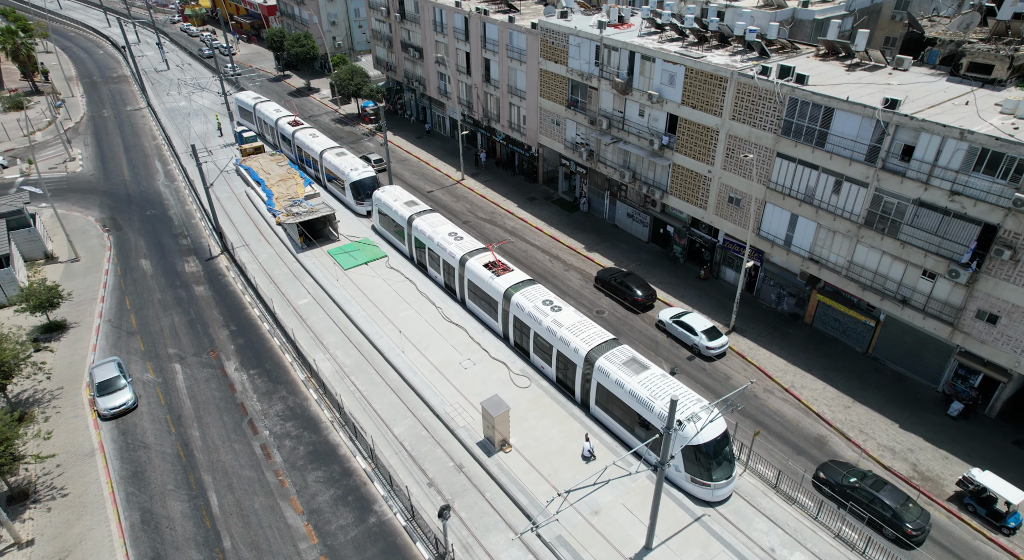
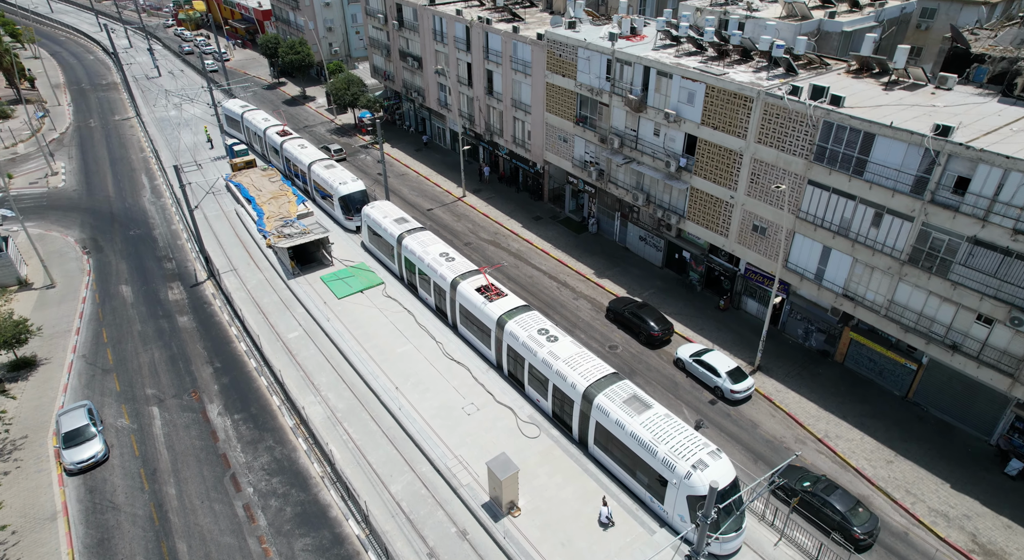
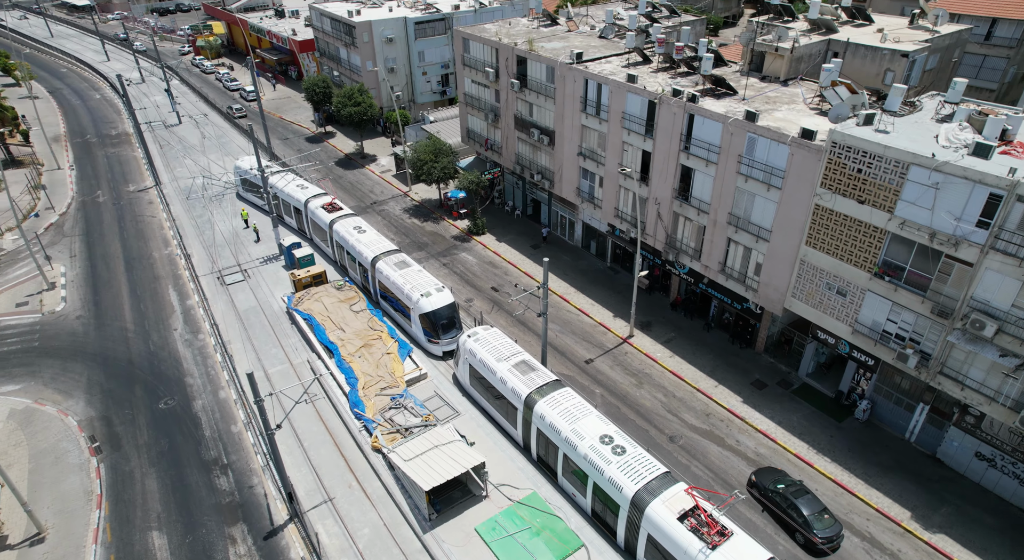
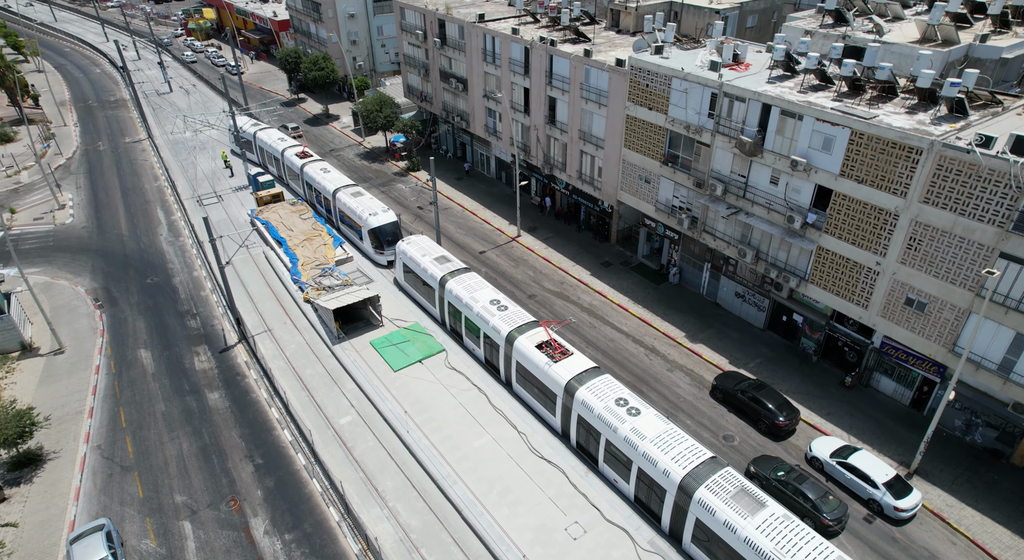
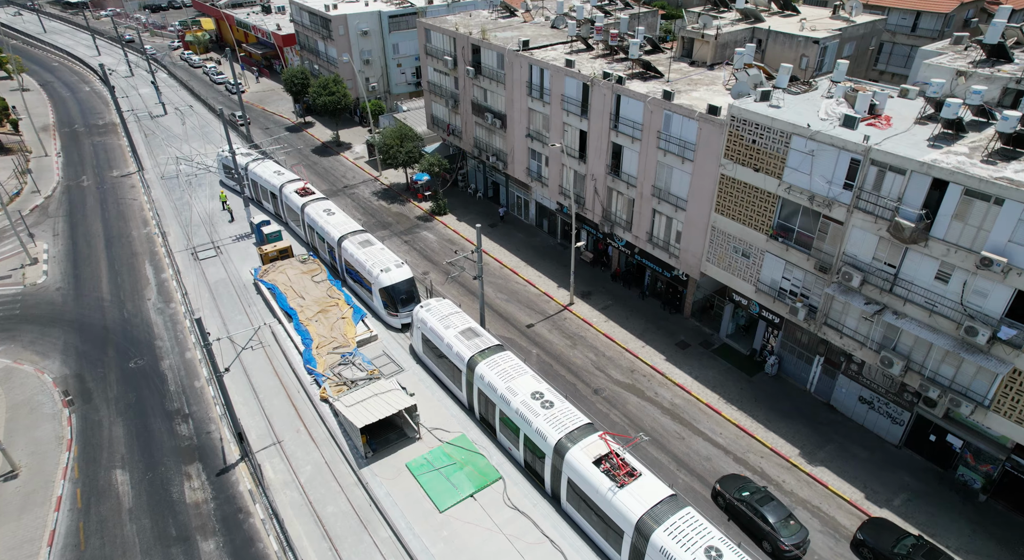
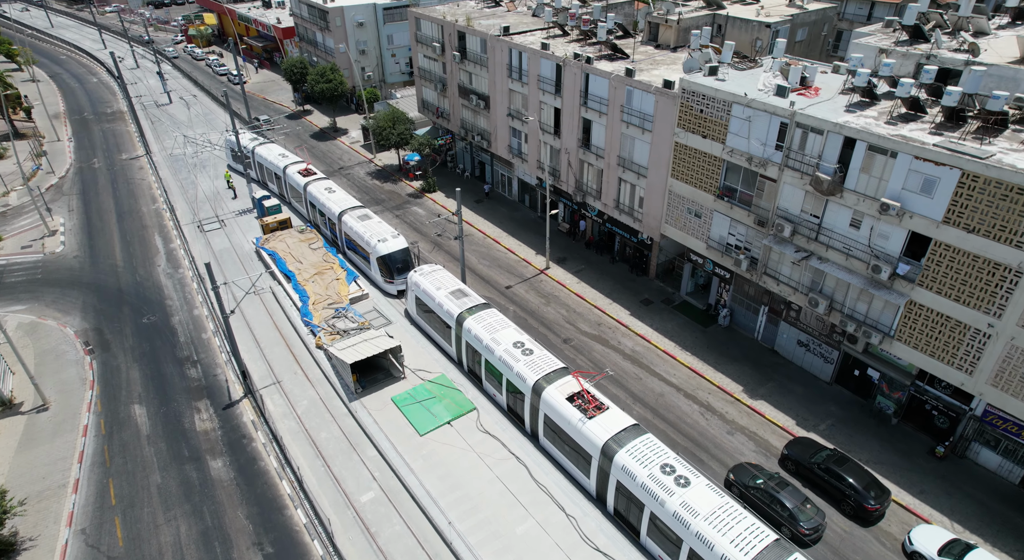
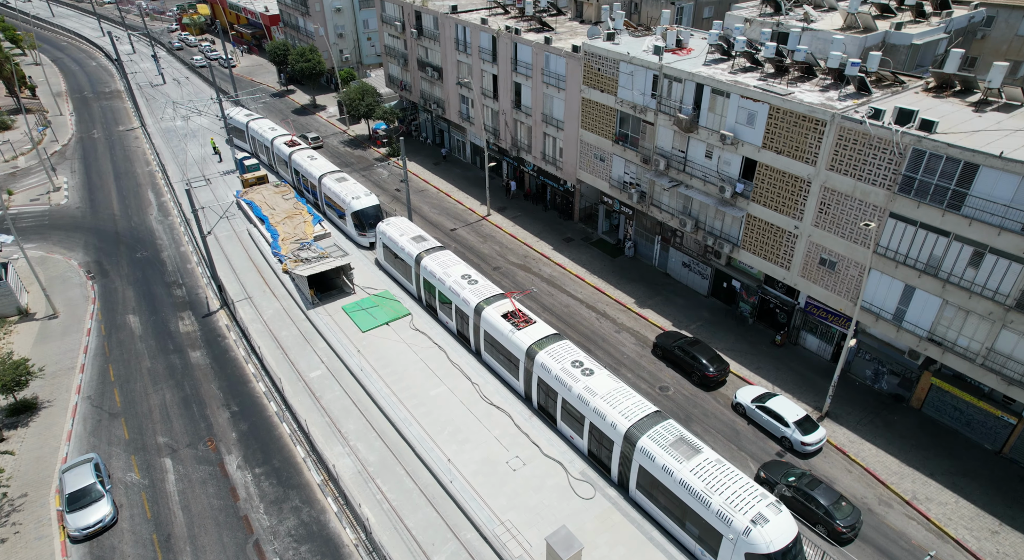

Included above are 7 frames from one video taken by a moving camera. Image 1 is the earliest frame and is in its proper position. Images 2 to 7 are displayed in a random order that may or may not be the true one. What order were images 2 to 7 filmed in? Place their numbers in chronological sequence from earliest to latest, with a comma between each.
2, 7, 4, 6, 5, 3
